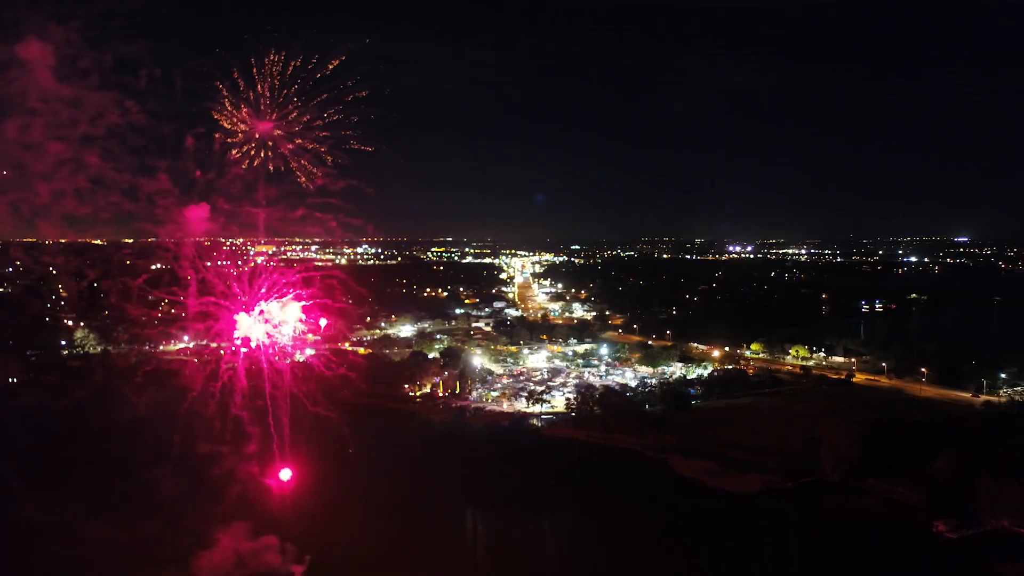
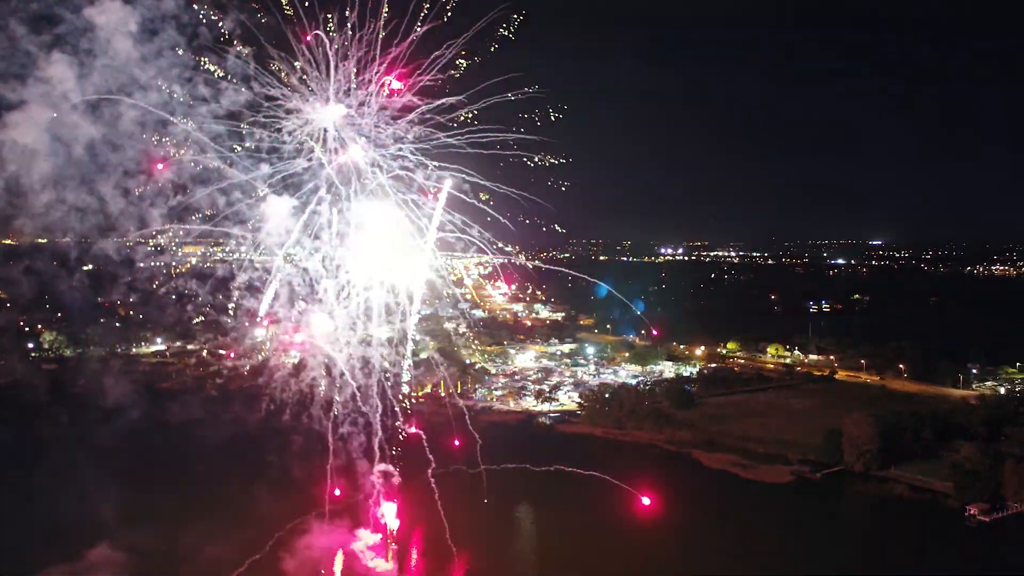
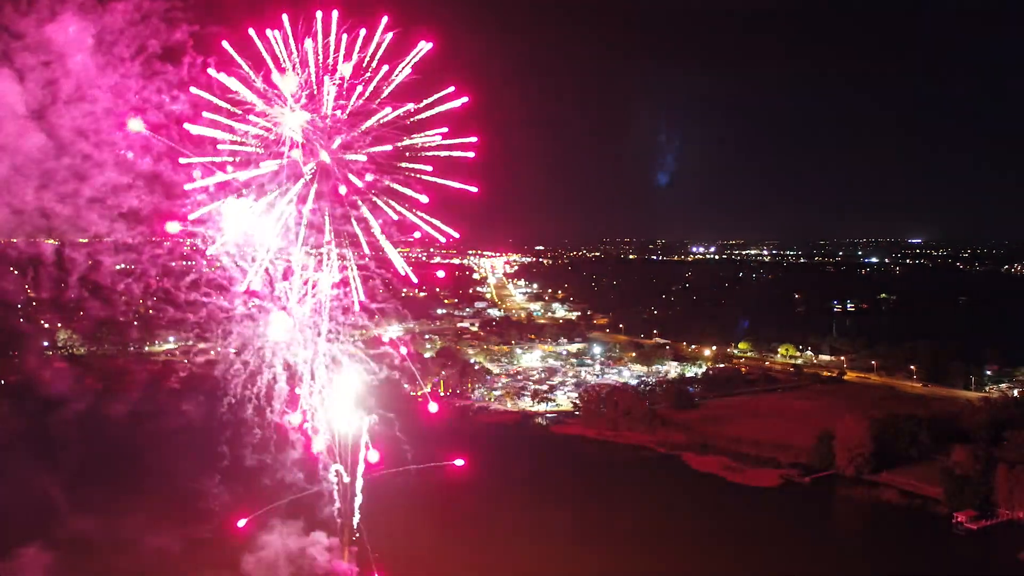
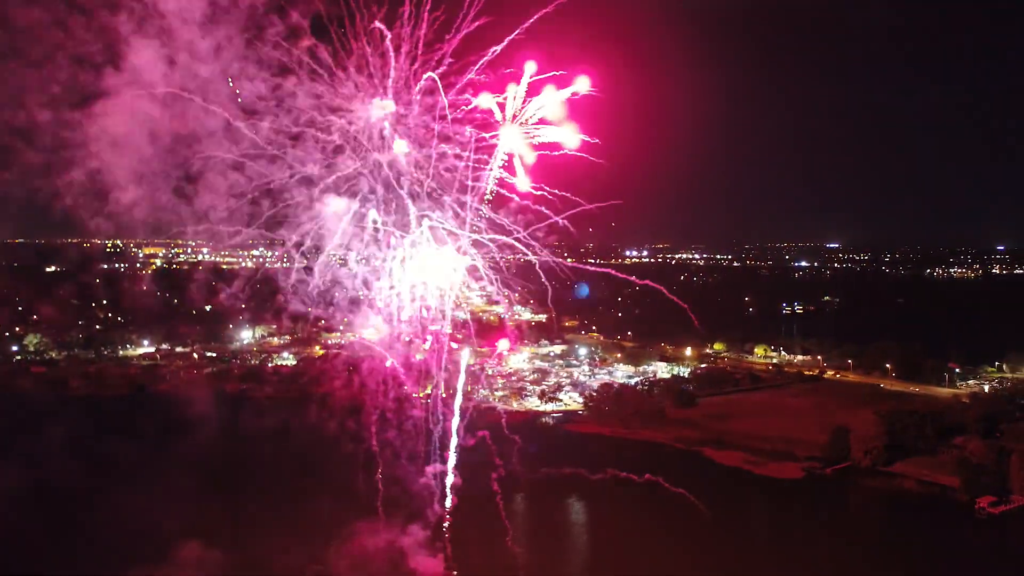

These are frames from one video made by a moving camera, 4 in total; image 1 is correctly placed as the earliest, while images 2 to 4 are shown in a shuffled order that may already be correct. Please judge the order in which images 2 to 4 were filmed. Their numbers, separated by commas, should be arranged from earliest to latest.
3, 2, 4
